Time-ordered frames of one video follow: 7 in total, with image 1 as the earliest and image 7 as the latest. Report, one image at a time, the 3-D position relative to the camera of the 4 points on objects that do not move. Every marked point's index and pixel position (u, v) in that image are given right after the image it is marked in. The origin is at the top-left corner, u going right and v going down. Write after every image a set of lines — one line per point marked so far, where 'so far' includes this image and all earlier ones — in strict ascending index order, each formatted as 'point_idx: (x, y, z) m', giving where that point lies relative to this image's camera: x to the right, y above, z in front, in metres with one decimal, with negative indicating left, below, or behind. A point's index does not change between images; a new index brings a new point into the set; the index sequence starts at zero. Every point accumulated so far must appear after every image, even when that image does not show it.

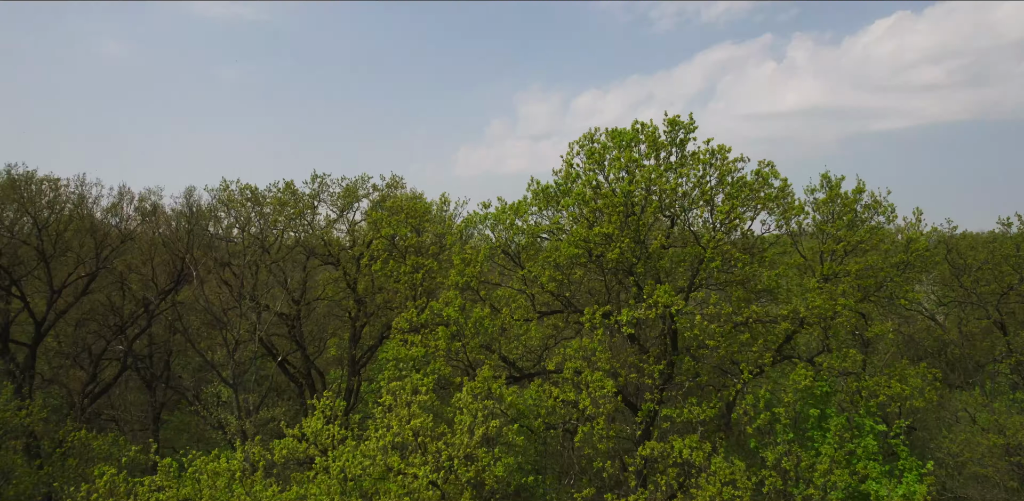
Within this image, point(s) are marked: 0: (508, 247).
0: (-0.1, +0.1, +11.1) m
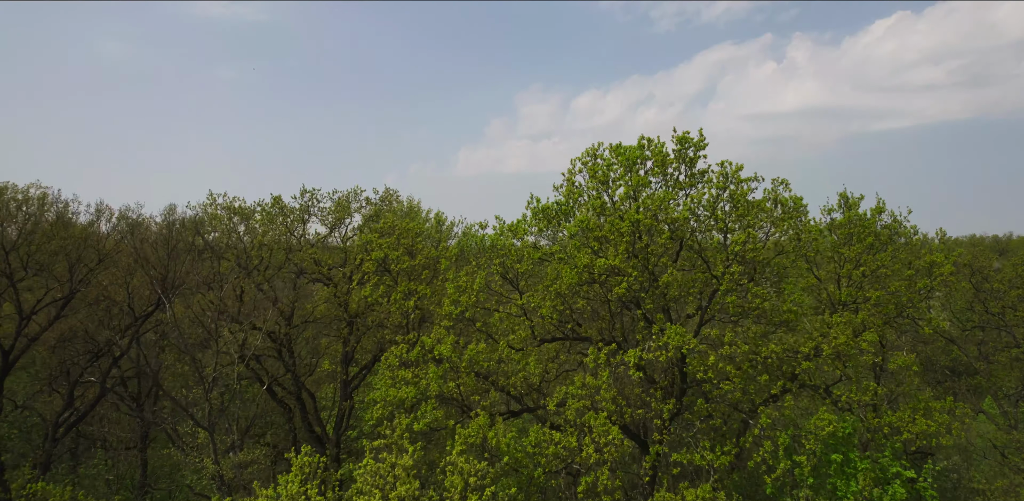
0: (-0.2, -0.6, +10.4) m
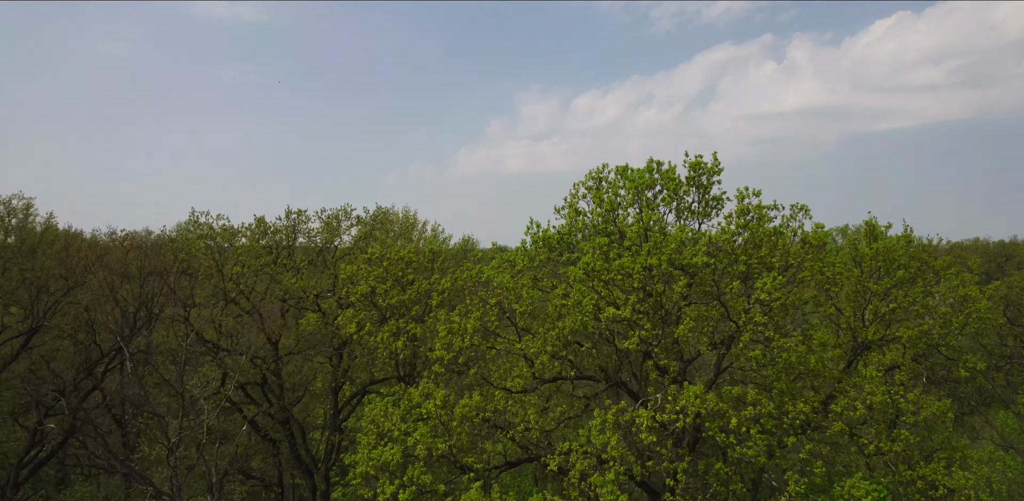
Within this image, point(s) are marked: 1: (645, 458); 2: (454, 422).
0: (-0.2, -1.4, +9.6) m
1: (+2.7, -4.2, +8.2) m
2: (-1.1, -3.4, +8.0) m
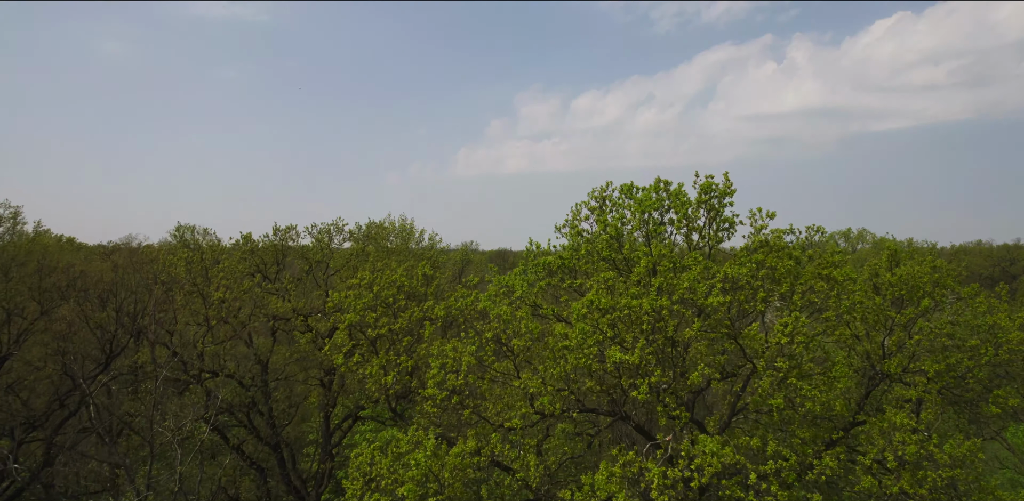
0: (-0.2, -2.0, +8.9) m
1: (+2.7, -4.9, +7.6) m
2: (-1.2, -4.0, +7.3) m
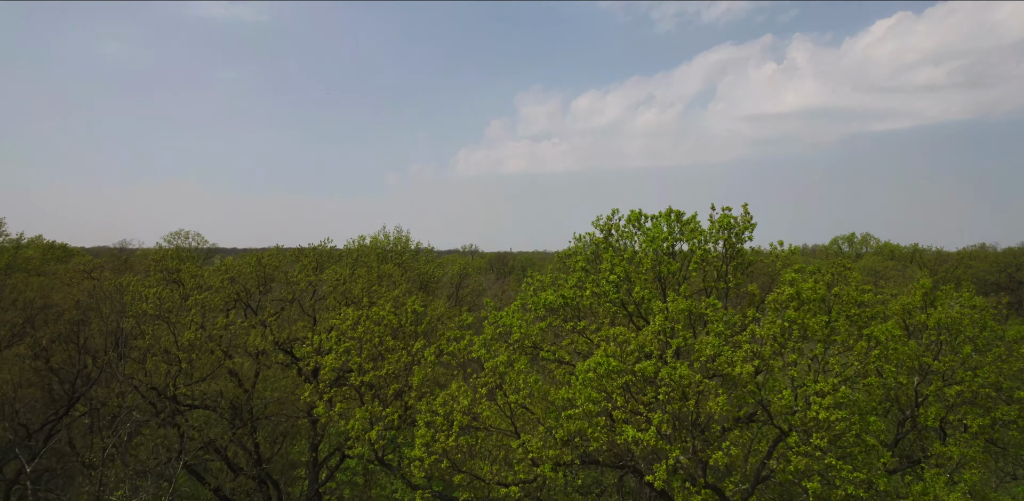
0: (-0.3, -2.8, +8.1) m
1: (+2.6, -5.7, +6.7) m
2: (-1.2, -4.8, +6.5) m
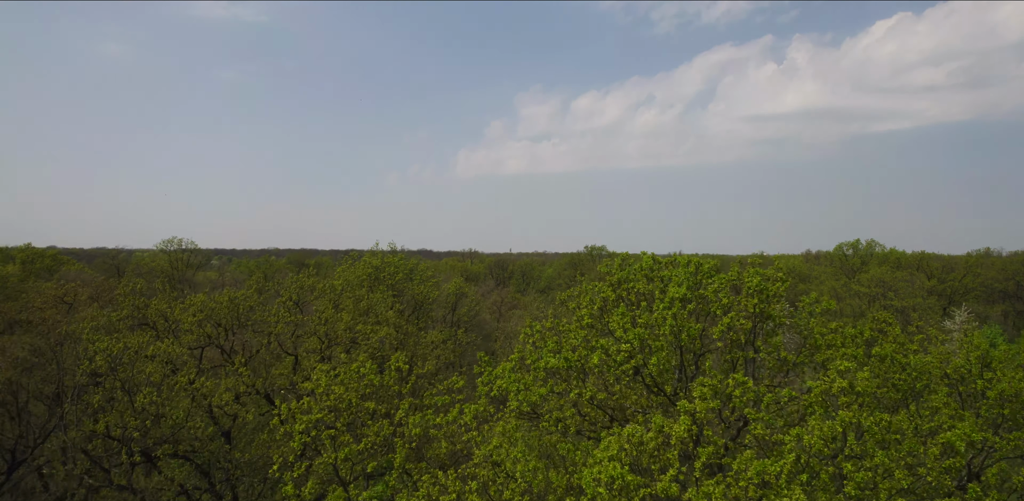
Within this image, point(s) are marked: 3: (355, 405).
0: (-0.4, -4.0, +7.0) m
1: (+2.5, -6.8, +5.6) m
2: (-1.3, -5.9, +5.4) m
3: (-3.5, -3.3, +8.7) m
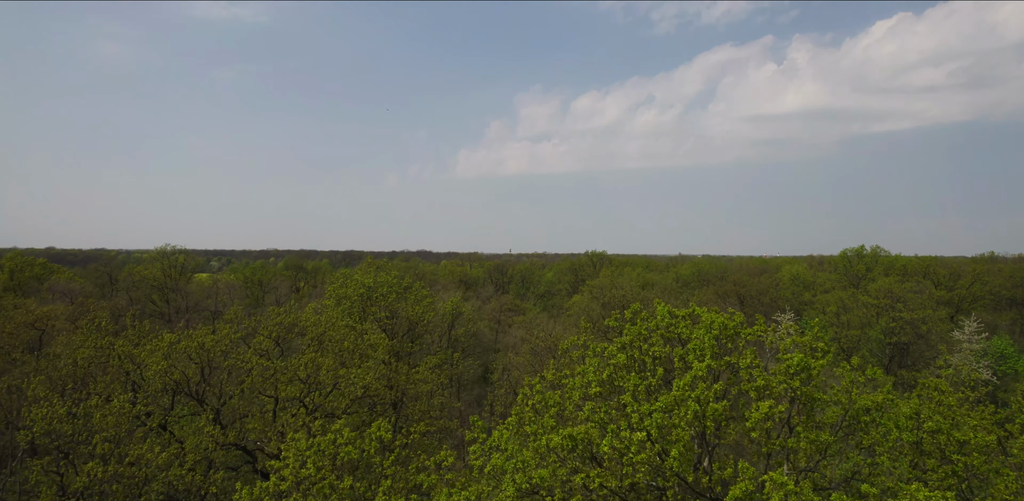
0: (-0.4, -5.0, +5.9) m
1: (+2.5, -7.8, +4.6) m
2: (-1.4, -7.0, +4.3) m
3: (-3.6, -4.3, +7.7) m
